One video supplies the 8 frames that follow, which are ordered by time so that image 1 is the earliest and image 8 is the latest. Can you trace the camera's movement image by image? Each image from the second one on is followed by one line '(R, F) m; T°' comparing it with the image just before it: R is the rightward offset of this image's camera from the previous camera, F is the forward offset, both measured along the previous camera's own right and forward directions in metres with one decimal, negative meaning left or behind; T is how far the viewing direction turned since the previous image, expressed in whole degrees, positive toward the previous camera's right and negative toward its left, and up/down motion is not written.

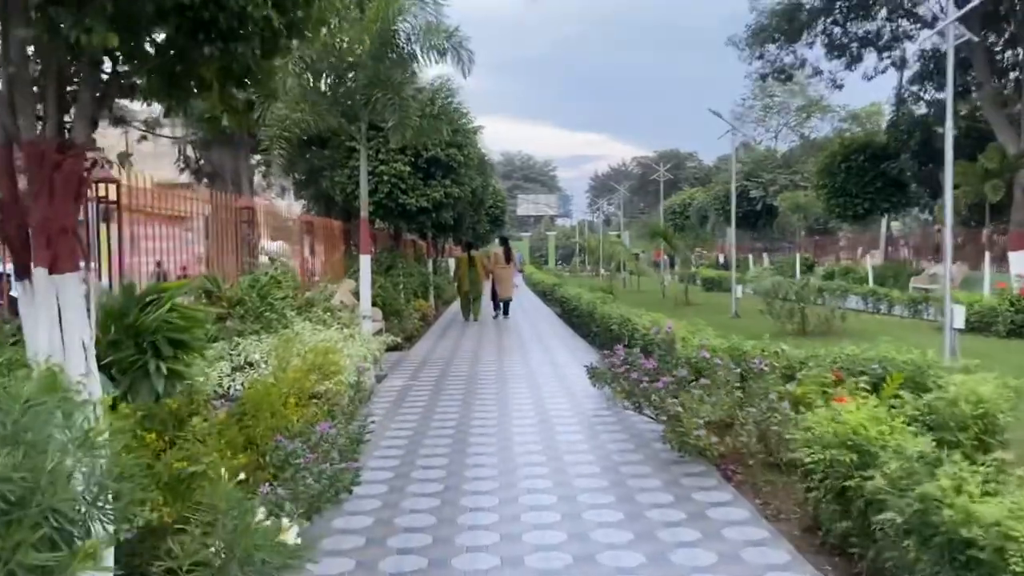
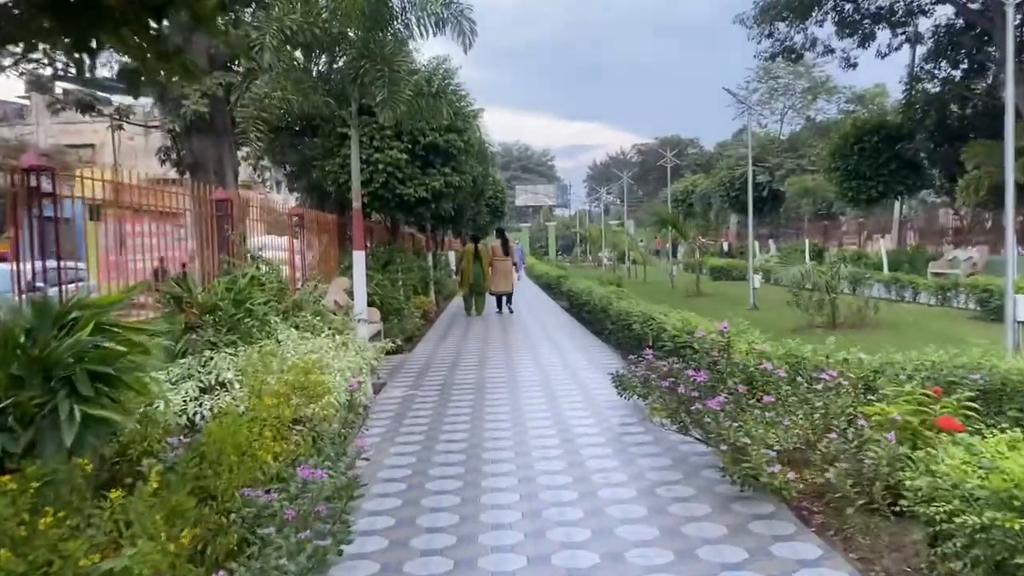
(-0.1, +0.9) m; 0°
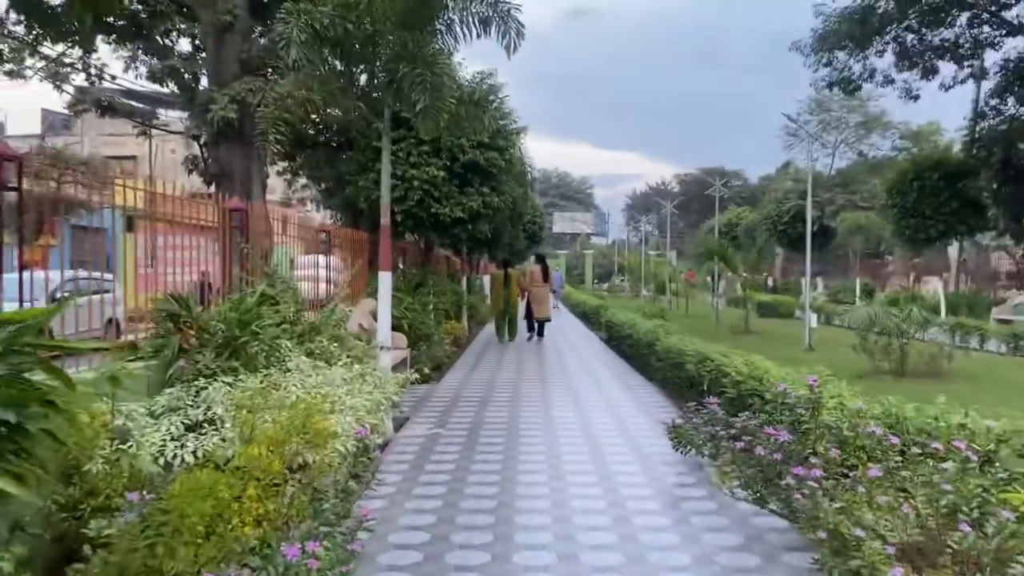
(-0.1, +0.7) m; -2°
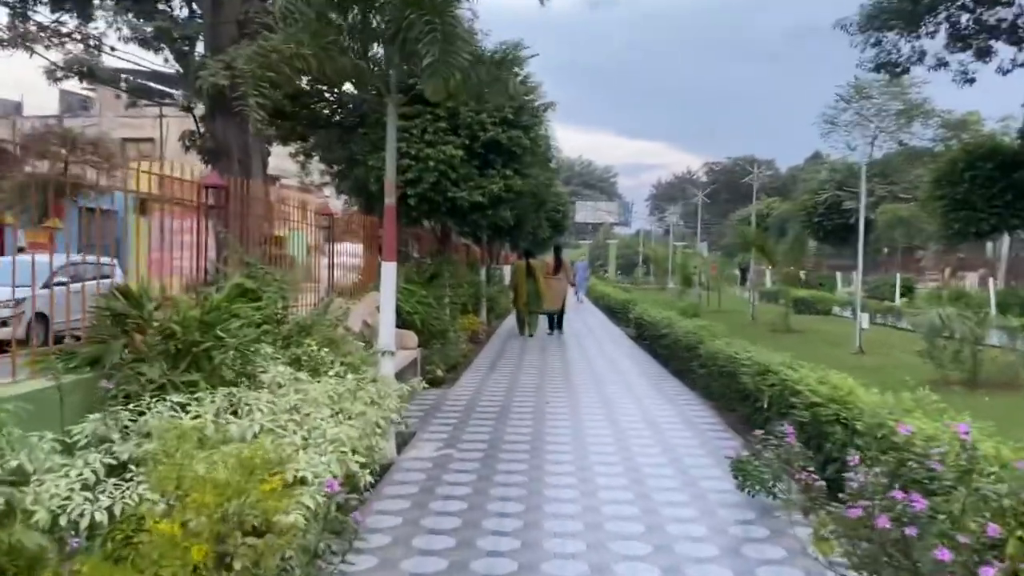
(0.0, +1.0) m; -1°
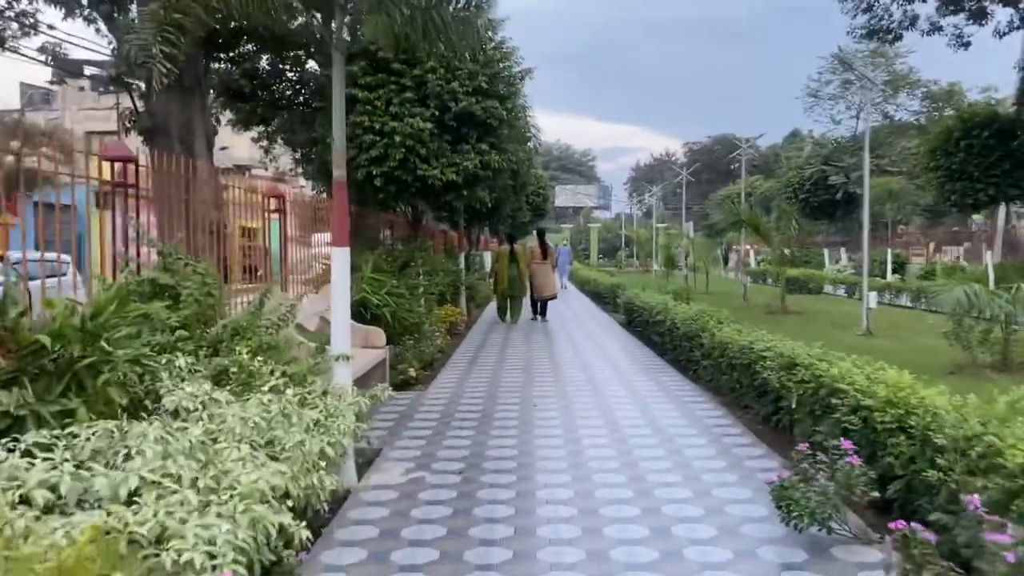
(0.0, +0.9) m; +1°
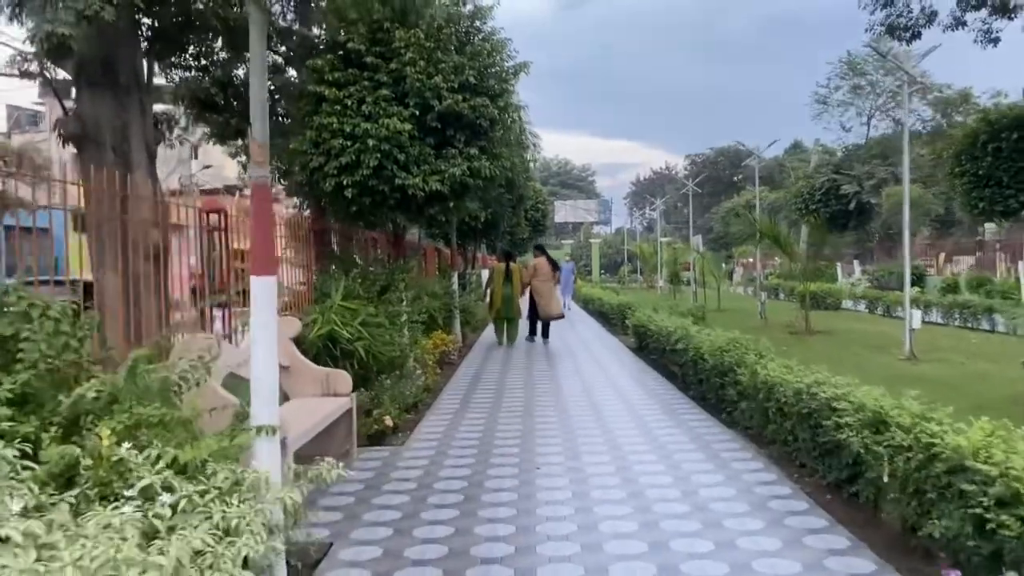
(0.0, +1.3) m; 0°
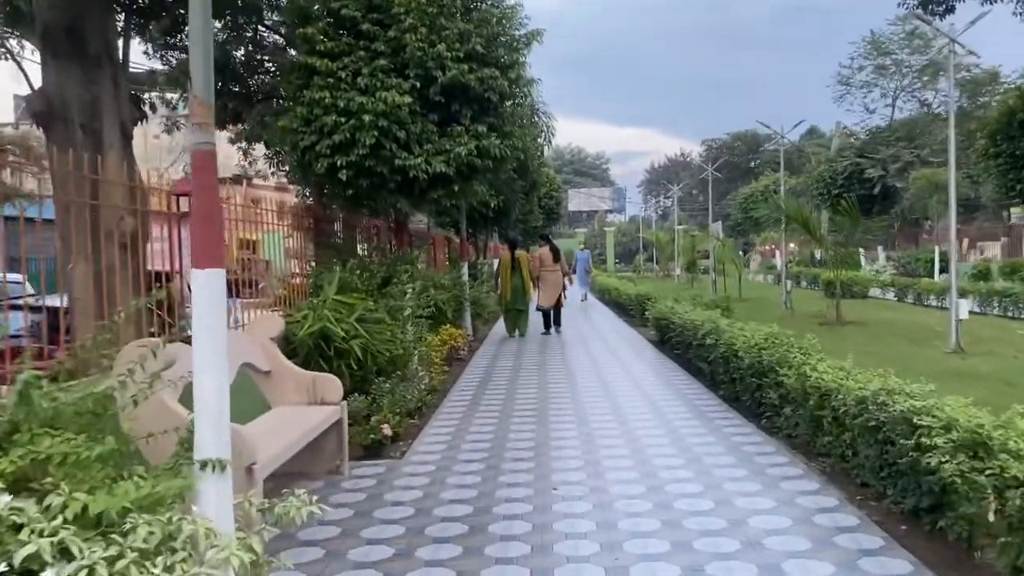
(0.0, +0.7) m; -1°
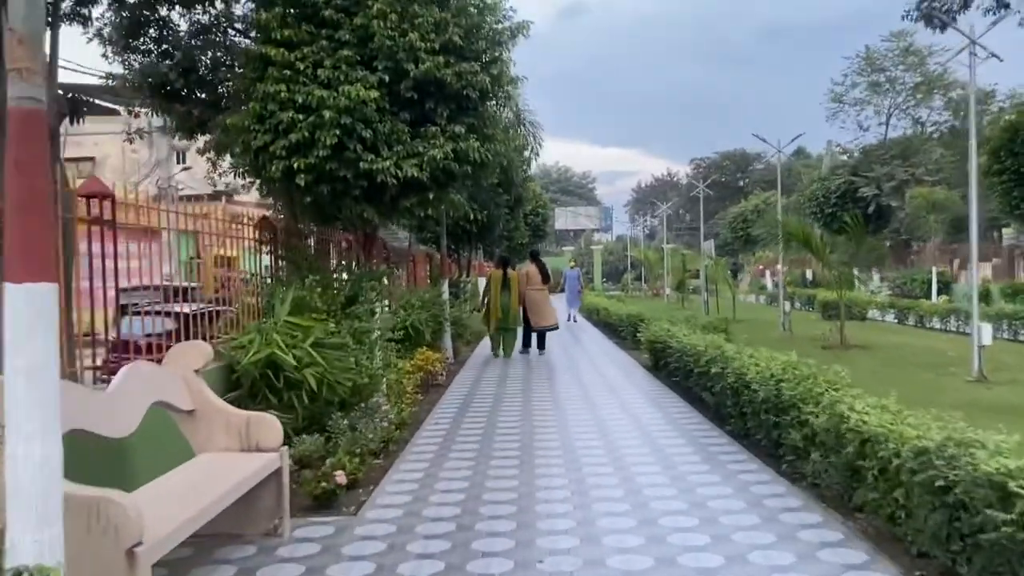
(0.0, +0.8) m; +1°
